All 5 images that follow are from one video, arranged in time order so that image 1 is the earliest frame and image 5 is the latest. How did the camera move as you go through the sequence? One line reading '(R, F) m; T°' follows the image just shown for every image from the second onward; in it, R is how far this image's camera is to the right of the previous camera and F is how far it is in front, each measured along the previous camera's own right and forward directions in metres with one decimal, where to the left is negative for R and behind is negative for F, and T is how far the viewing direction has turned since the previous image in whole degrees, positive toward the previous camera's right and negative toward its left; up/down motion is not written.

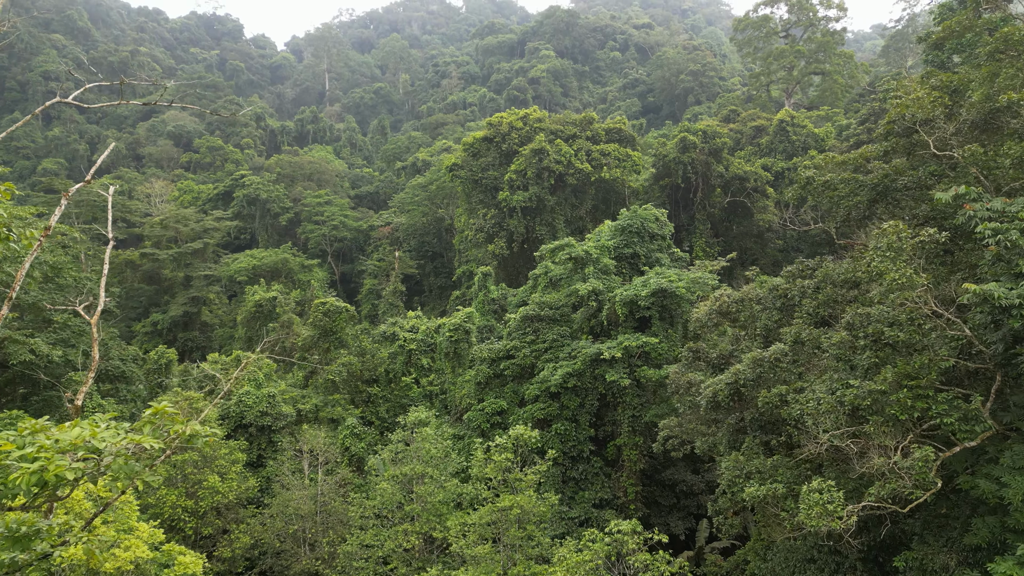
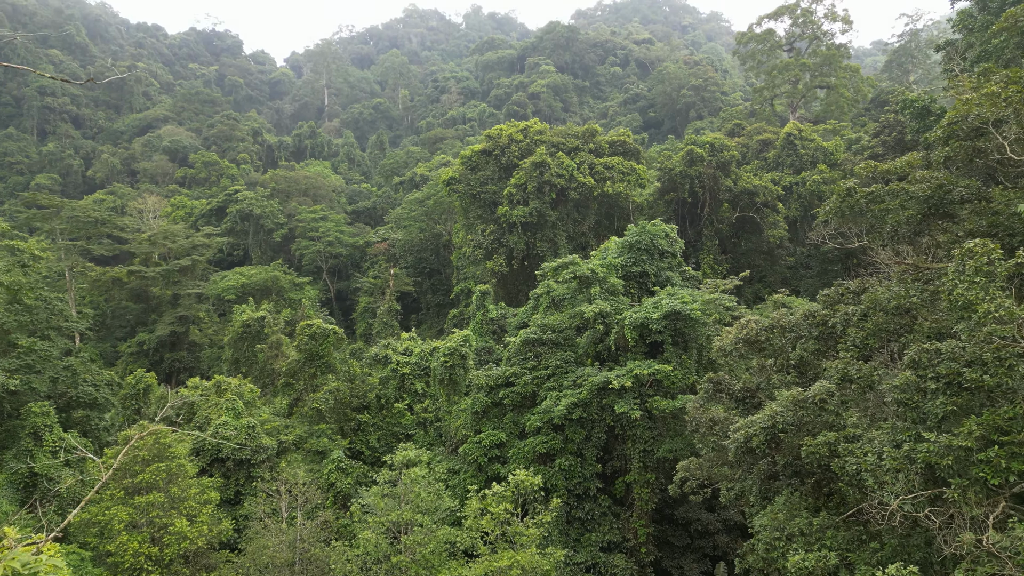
(0.0, +0.9) m; 0°
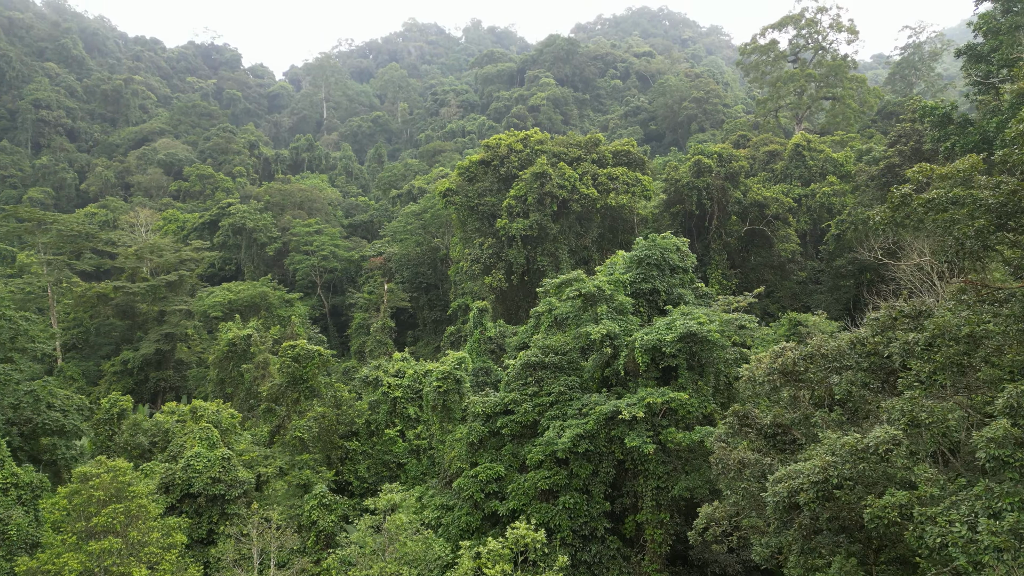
(0.0, +0.9) m; 0°
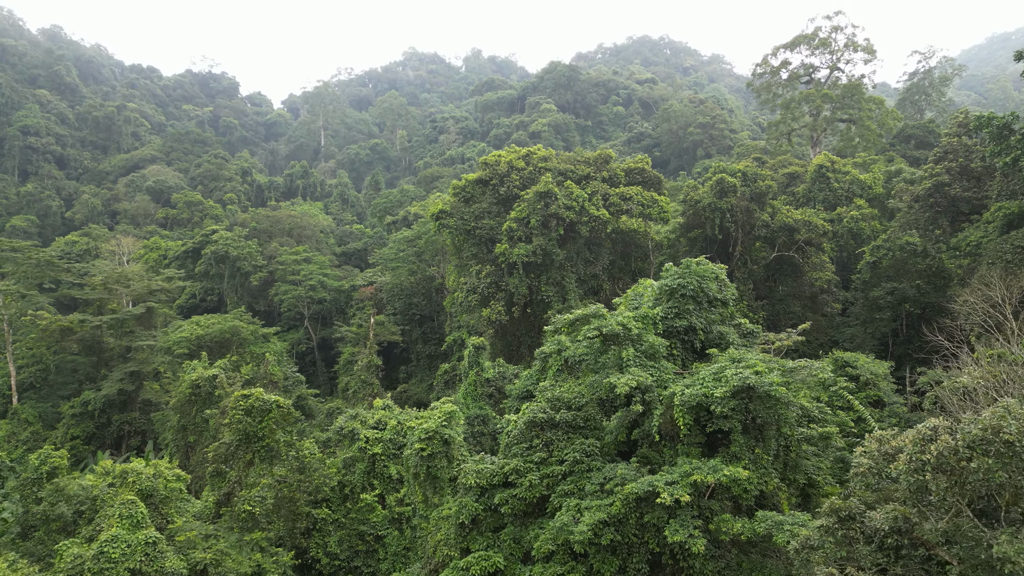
(0.0, +2.1) m; 0°
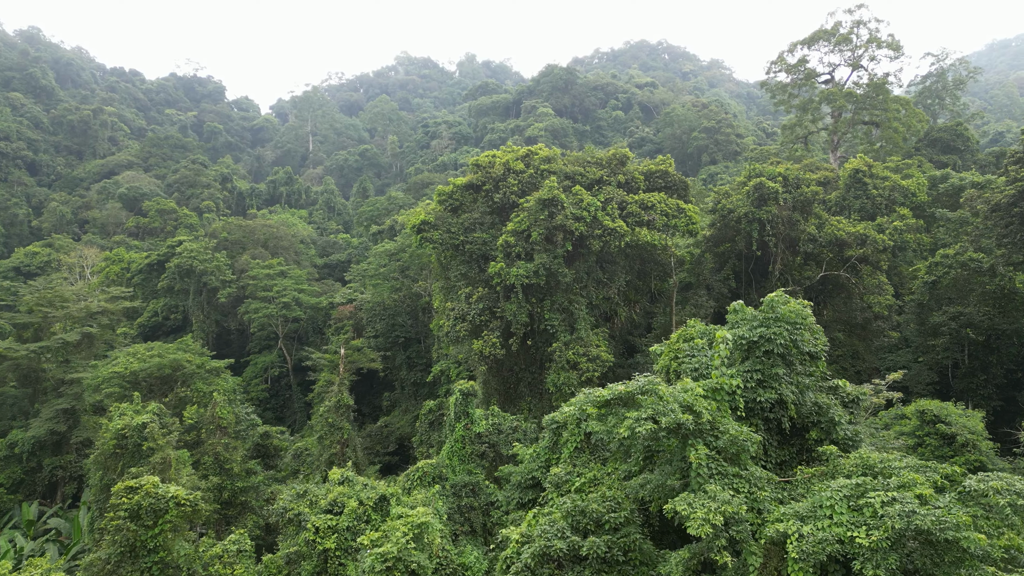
(0.0, +2.9) m; 0°
